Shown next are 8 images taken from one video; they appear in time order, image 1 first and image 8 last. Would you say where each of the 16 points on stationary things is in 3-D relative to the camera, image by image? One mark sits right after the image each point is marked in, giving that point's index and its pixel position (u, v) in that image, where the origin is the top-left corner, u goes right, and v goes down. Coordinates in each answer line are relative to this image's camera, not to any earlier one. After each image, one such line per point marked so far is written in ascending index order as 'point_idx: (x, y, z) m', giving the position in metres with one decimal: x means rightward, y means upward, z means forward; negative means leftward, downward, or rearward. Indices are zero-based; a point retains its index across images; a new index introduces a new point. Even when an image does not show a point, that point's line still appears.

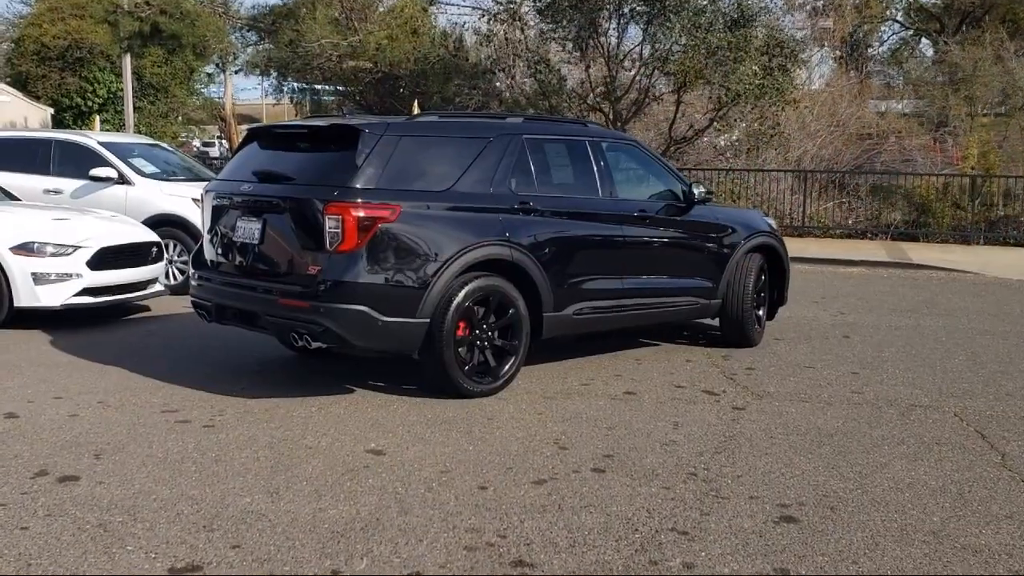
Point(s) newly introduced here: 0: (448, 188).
0: (-0.5, +0.7, +6.8) m
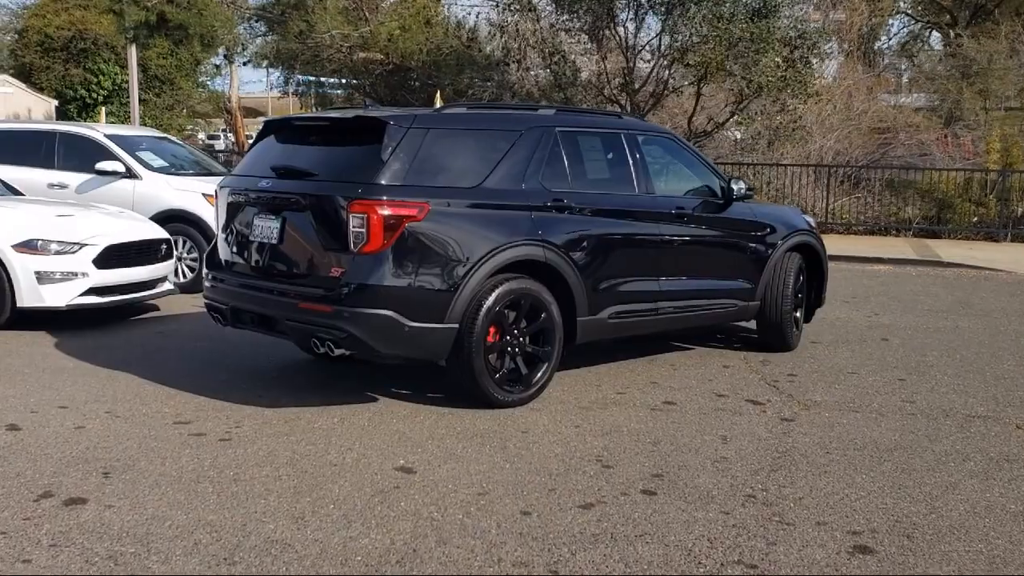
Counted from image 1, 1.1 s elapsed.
0: (-0.2, +0.7, +6.4) m
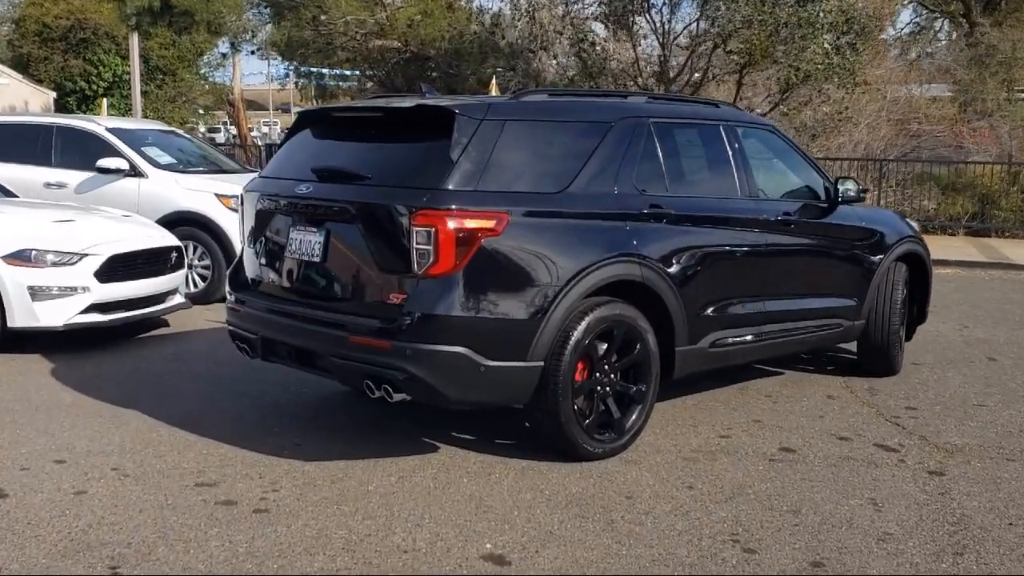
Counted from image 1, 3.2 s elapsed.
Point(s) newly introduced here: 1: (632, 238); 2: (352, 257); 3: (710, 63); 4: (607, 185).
0: (+0.3, +0.5, +5.3) m
1: (+0.7, +0.3, +5.5) m
2: (-0.8, +0.2, +5.1) m
3: (+3.7, +4.1, +17.8) m
4: (+0.5, +0.6, +5.5) m
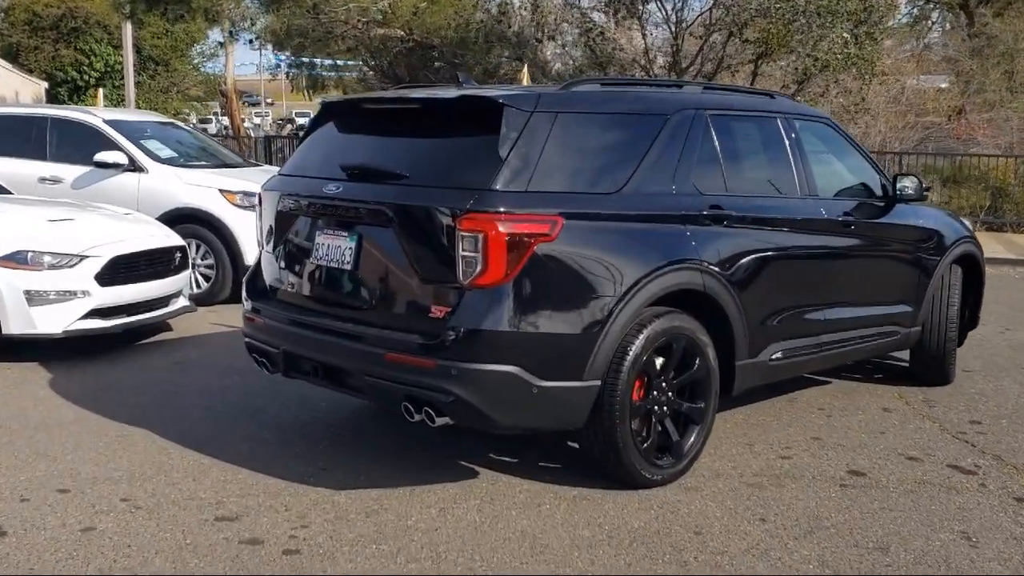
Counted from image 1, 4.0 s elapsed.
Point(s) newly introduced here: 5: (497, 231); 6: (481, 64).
0: (+0.5, +0.5, +4.8) m
1: (+0.9, +0.2, +5.0) m
2: (-0.6, +0.1, +4.6) m
3: (+3.8, +4.2, +17.3) m
4: (+0.8, +0.5, +5.0) m
5: (-0.1, +0.3, +4.3) m
6: (-0.6, +4.4, +19.2) m
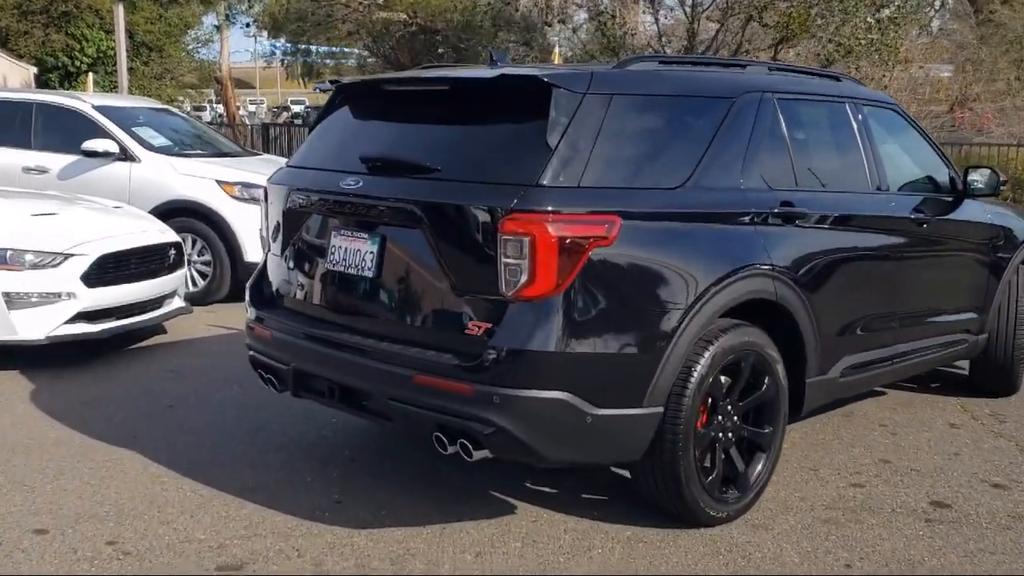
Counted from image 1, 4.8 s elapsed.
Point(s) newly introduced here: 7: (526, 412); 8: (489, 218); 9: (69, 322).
0: (+0.7, +0.4, +4.1) m
1: (+1.1, +0.2, +4.3) m
2: (-0.4, +0.1, +4.0) m
3: (+3.9, +4.3, +16.6) m
4: (+1.0, +0.5, +4.3) m
5: (+0.1, +0.2, +3.7) m
6: (-0.4, +4.6, +18.5) m
7: (0.0, -0.5, +3.7) m
8: (-0.1, +0.3, +3.7) m
9: (-3.1, -0.2, +6.8) m
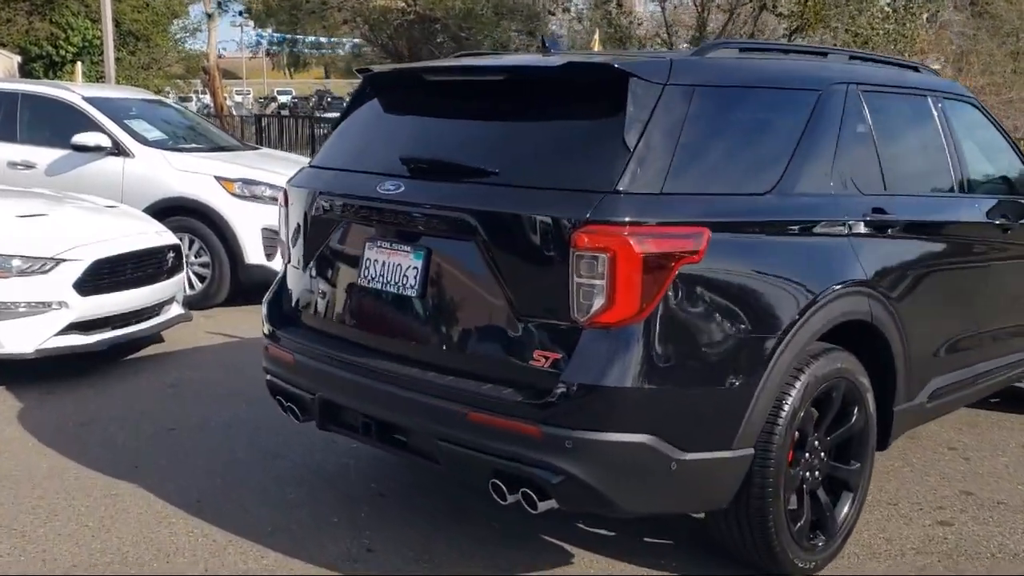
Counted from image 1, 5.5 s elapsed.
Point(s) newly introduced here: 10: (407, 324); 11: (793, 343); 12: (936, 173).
0: (+1.0, +0.4, +3.6) m
1: (+1.3, +0.1, +3.8) m
2: (-0.2, 0.0, +3.4) m
3: (+4.0, +4.3, +16.1) m
4: (+1.2, +0.4, +3.8) m
5: (+0.4, +0.1, +3.1) m
6: (-0.4, +4.6, +17.9) m
7: (+0.3, -0.6, +3.2) m
8: (+0.2, +0.2, +3.2) m
9: (-2.9, -0.3, +6.2) m
10: (-0.4, -0.1, +3.6) m
11: (+1.0, -0.2, +3.5) m
12: (+2.0, +0.5, +4.6) m
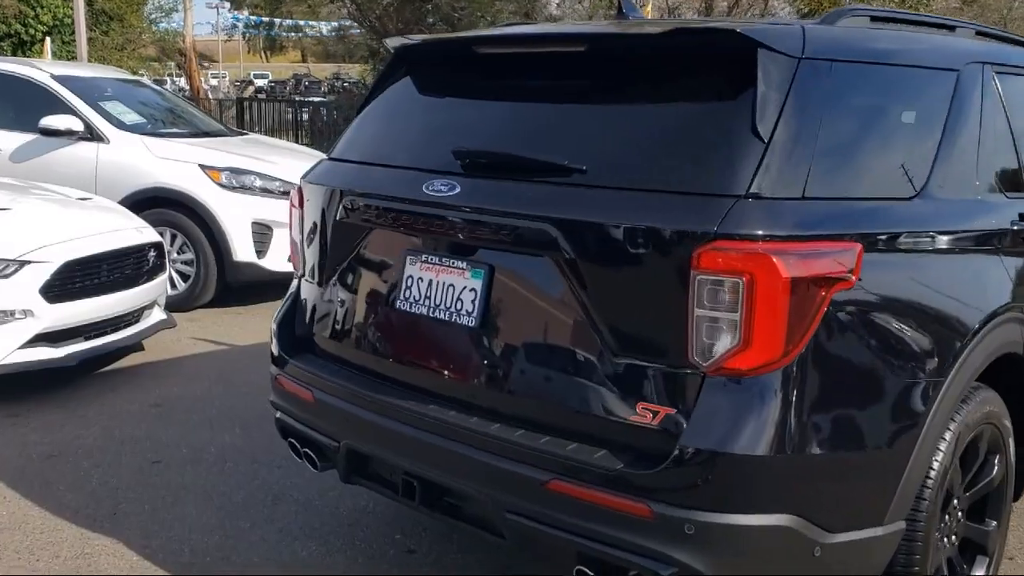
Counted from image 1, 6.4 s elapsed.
0: (+1.2, +0.3, +2.9) m
1: (+1.6, 0.0, +3.1) m
2: (+0.1, -0.1, +2.7) m
3: (+4.0, +4.4, +15.4) m
4: (+1.4, +0.3, +3.1) m
5: (+0.6, 0.0, +2.4) m
6: (-0.5, +4.7, +17.1) m
7: (+0.5, -0.6, +2.4) m
8: (+0.4, +0.1, +2.5) m
9: (-2.7, -0.3, +5.4) m
10: (-0.1, -0.2, +2.9) m
11: (+1.3, -0.3, +2.8) m
12: (+2.2, +0.5, +3.9) m
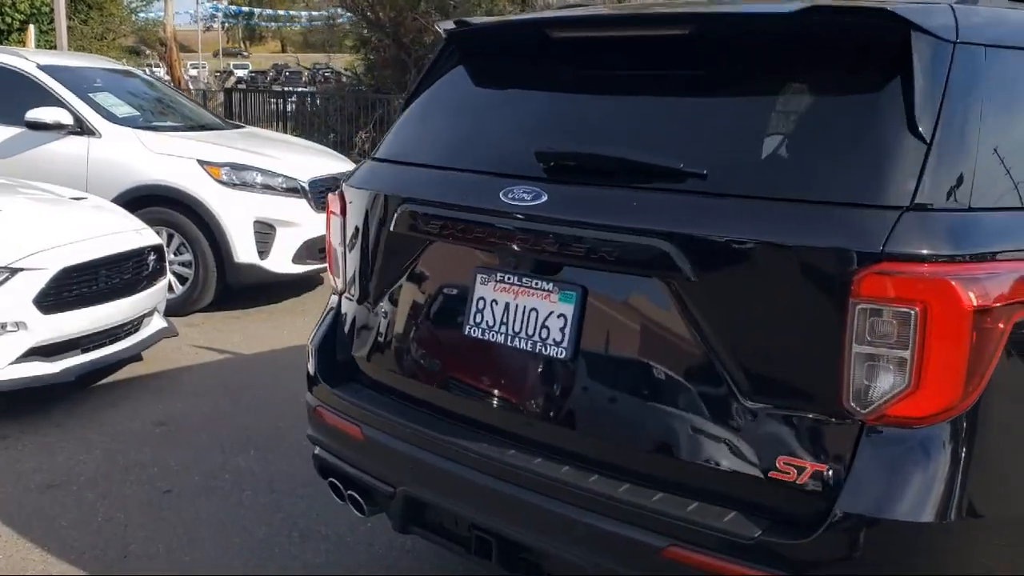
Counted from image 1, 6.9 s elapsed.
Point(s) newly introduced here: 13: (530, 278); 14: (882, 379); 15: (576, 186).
0: (+1.4, +0.2, +2.5) m
1: (+1.8, 0.0, +2.7) m
2: (+0.3, -0.1, +2.3) m
3: (+4.0, +4.5, +15.0) m
4: (+1.7, +0.3, +2.7) m
5: (+0.9, 0.0, +2.0) m
6: (-0.5, +4.8, +16.7) m
7: (+0.8, -0.7, +2.0) m
8: (+0.7, 0.0, +2.1) m
9: (-2.5, -0.4, +4.9) m
10: (+0.1, -0.3, +2.5) m
11: (+1.5, -0.3, +2.4) m
12: (+2.4, +0.4, +3.5) m
13: (0.0, 0.0, +2.5) m
14: (+0.8, -0.2, +2.0) m
15: (+0.1, +0.3, +2.4) m
